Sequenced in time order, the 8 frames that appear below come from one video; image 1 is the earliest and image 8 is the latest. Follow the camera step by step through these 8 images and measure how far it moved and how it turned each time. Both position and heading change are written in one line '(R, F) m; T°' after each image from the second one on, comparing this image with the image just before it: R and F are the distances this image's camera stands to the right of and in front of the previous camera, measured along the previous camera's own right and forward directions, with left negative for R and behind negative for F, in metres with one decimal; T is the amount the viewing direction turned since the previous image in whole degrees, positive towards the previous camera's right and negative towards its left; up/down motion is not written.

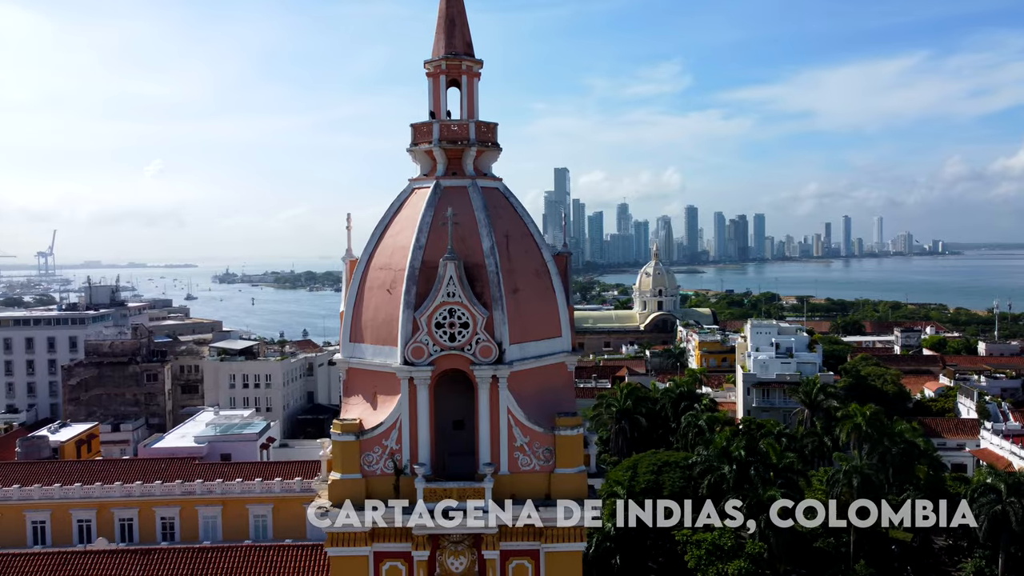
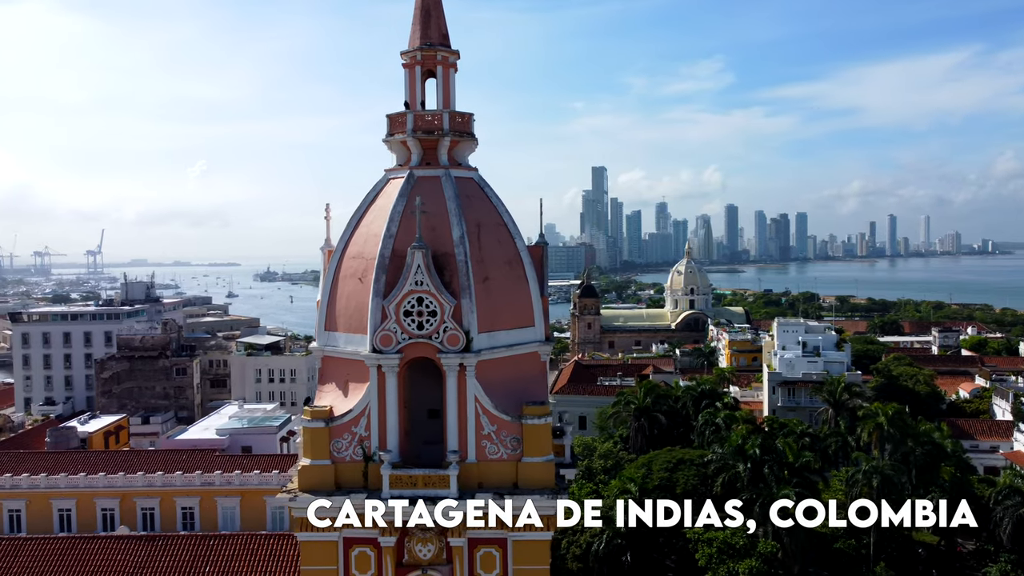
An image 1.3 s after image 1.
(+0.7, 0.0) m; -3°
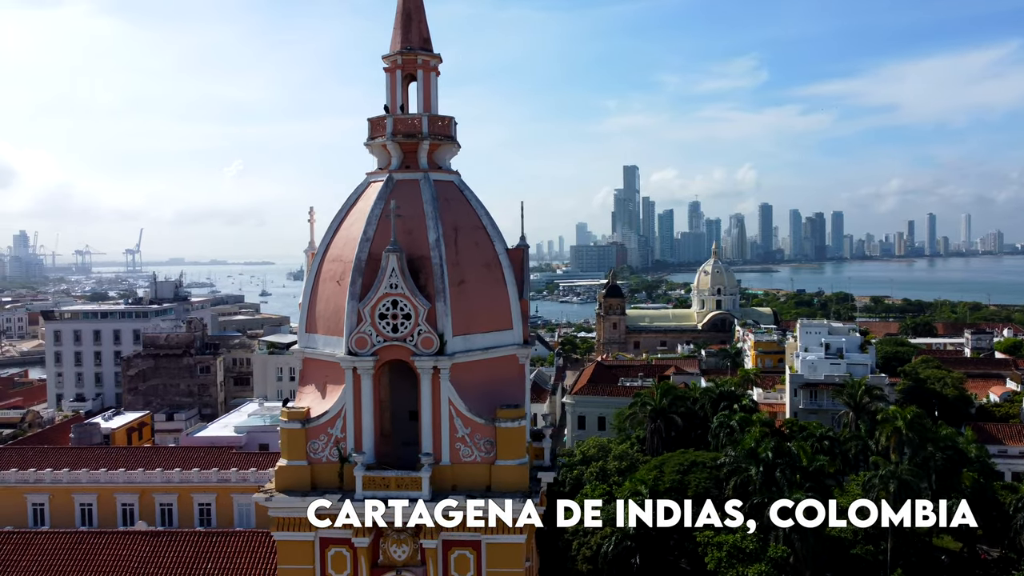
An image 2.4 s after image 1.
(+0.6, 0.0) m; -2°
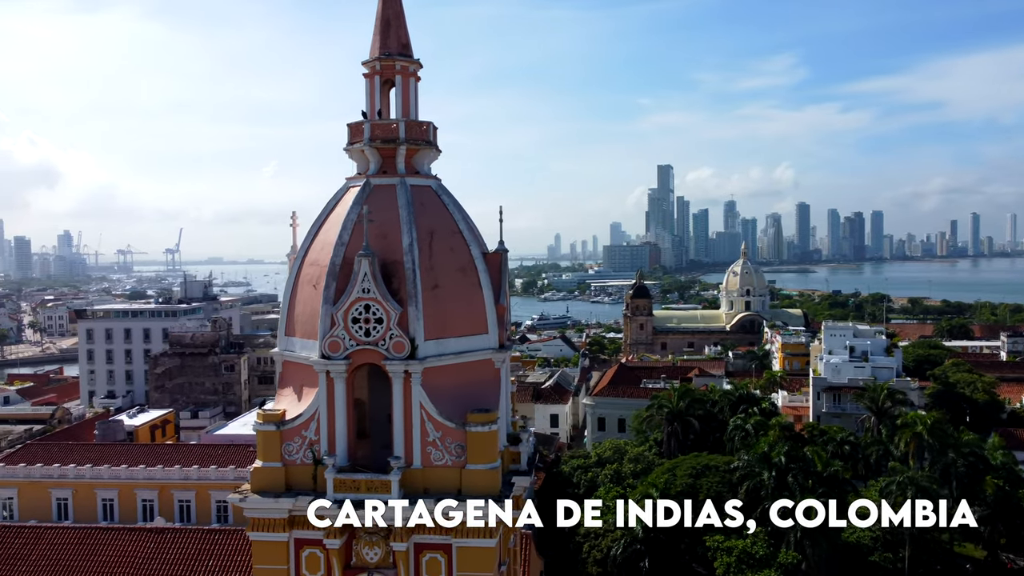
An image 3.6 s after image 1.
(+0.6, 0.0) m; -2°
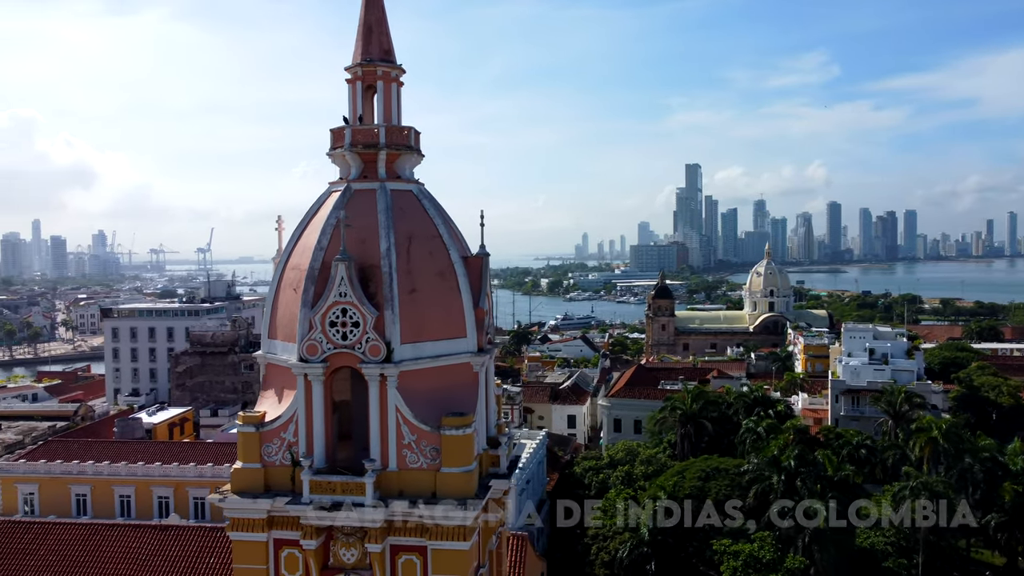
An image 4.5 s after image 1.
(+0.5, 0.0) m; -2°
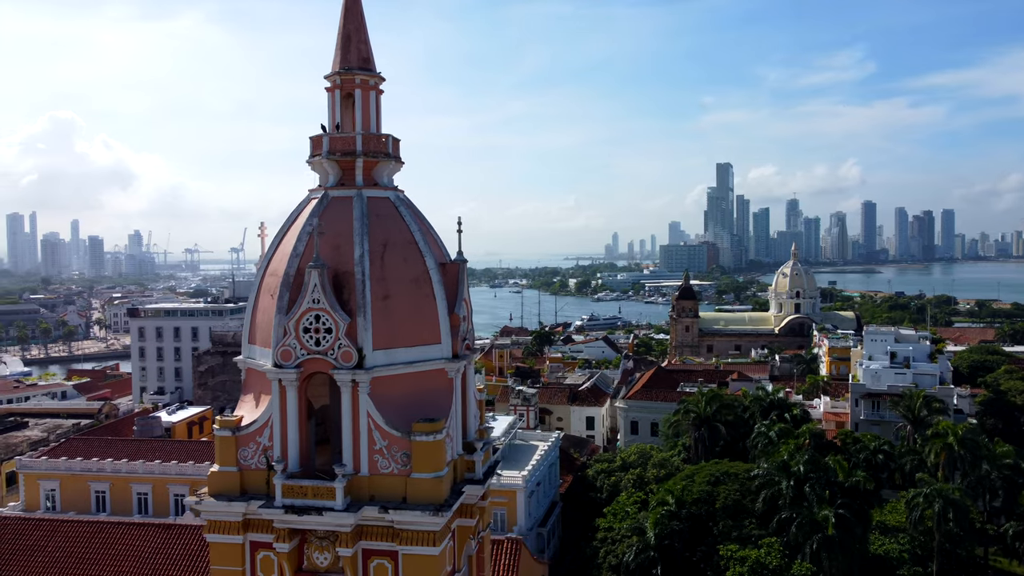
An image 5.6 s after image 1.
(+0.6, 0.0) m; -2°
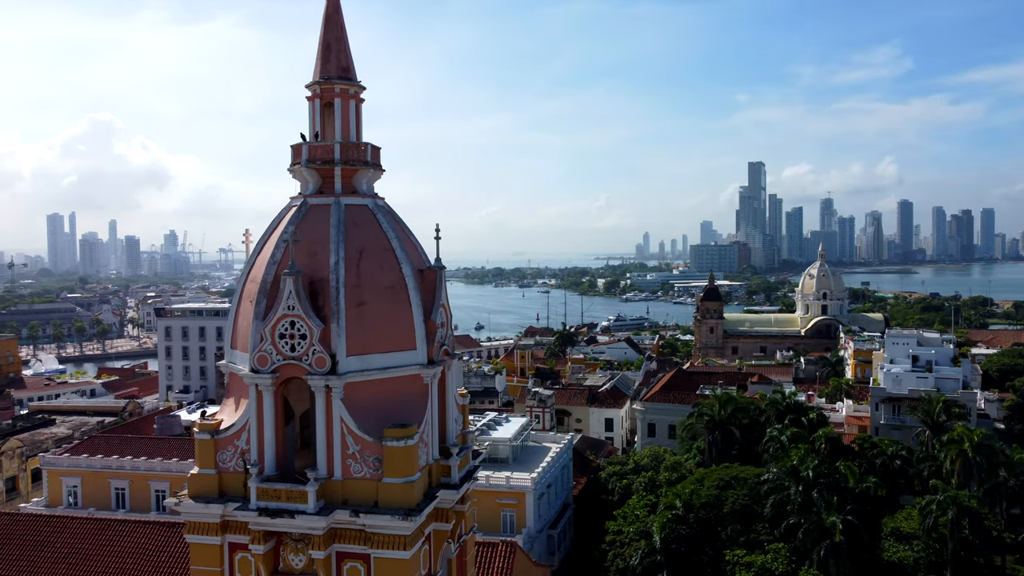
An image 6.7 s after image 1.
(+0.6, -0.1) m; -2°
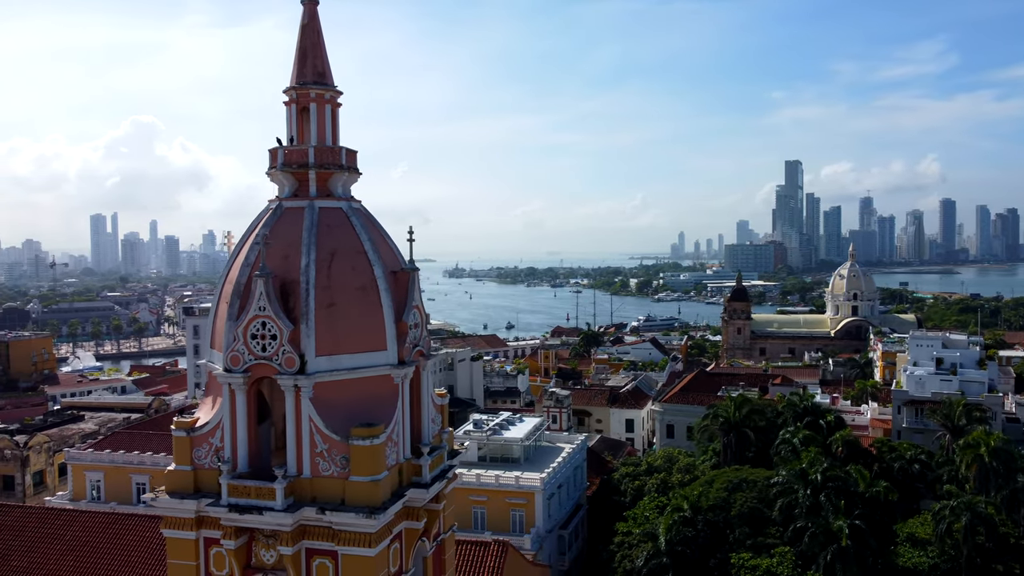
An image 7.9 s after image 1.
(+0.7, -0.1) m; -2°
